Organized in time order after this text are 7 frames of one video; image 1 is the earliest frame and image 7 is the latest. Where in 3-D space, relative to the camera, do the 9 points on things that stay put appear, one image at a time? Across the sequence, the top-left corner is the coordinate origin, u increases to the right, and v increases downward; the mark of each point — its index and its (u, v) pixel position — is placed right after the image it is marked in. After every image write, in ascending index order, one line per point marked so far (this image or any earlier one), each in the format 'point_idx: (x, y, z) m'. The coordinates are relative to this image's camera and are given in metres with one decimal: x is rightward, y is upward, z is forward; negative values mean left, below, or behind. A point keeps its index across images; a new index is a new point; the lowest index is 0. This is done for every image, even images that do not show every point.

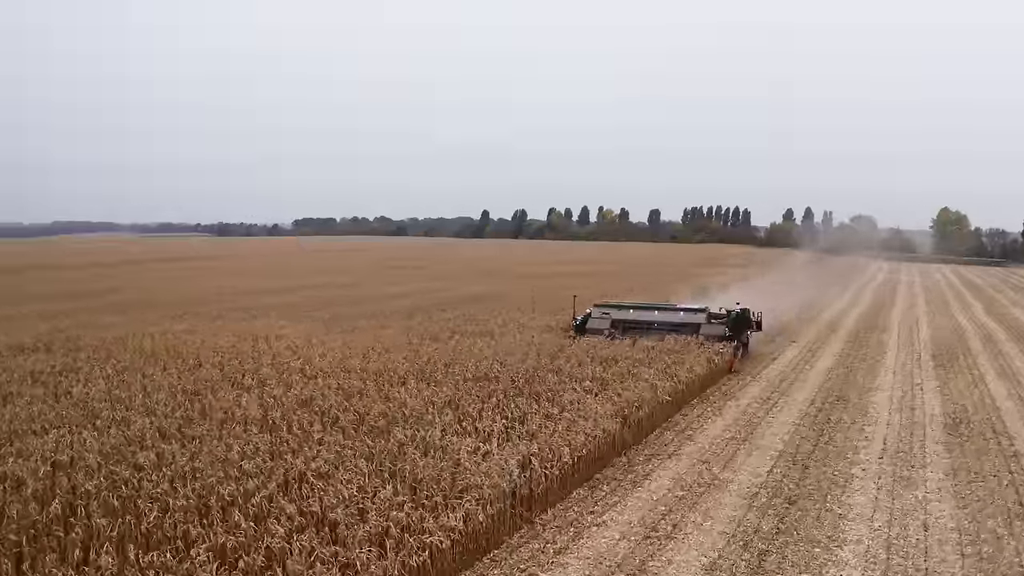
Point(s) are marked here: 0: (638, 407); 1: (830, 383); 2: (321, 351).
0: (+1.8, -1.8, +10.3) m
1: (+6.9, -2.1, +15.3) m
2: (-3.9, -1.3, +13.8) m
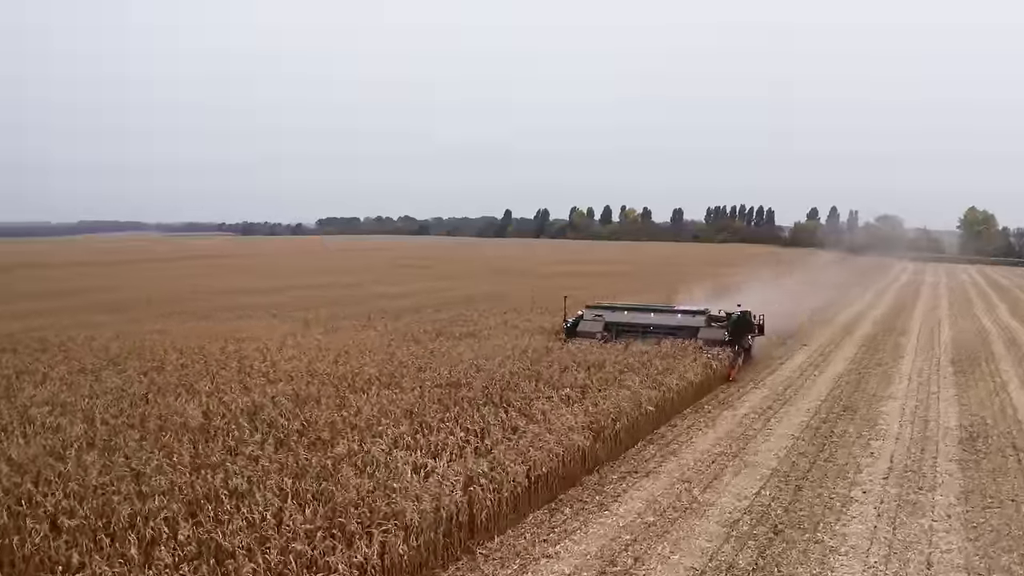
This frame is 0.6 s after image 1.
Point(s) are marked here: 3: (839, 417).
0: (+1.4, -1.8, +9.4) m
1: (+6.6, -2.1, +14.2) m
2: (-4.3, -1.3, +13.0) m
3: (+5.5, -2.2, +11.9) m
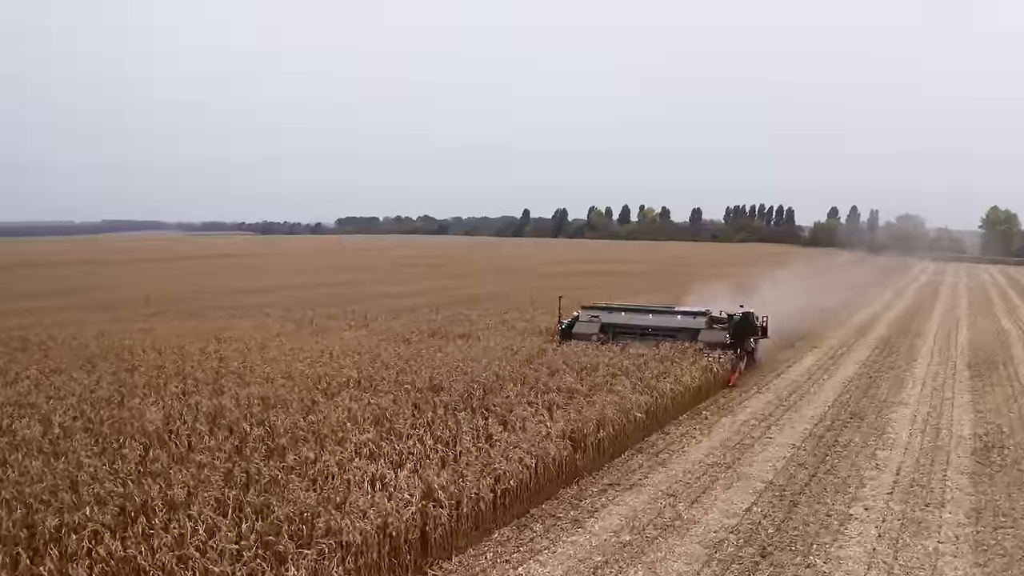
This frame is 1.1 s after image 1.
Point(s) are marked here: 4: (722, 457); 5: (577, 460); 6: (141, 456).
0: (+1.1, -1.7, +8.9) m
1: (+6.4, -2.1, +13.5) m
2: (-4.5, -1.2, +12.6) m
3: (+5.3, -2.2, +11.3) m
4: (+2.8, -2.2, +9.3) m
5: (+0.7, -2.0, +8.1) m
6: (-3.8, -1.7, +7.2) m
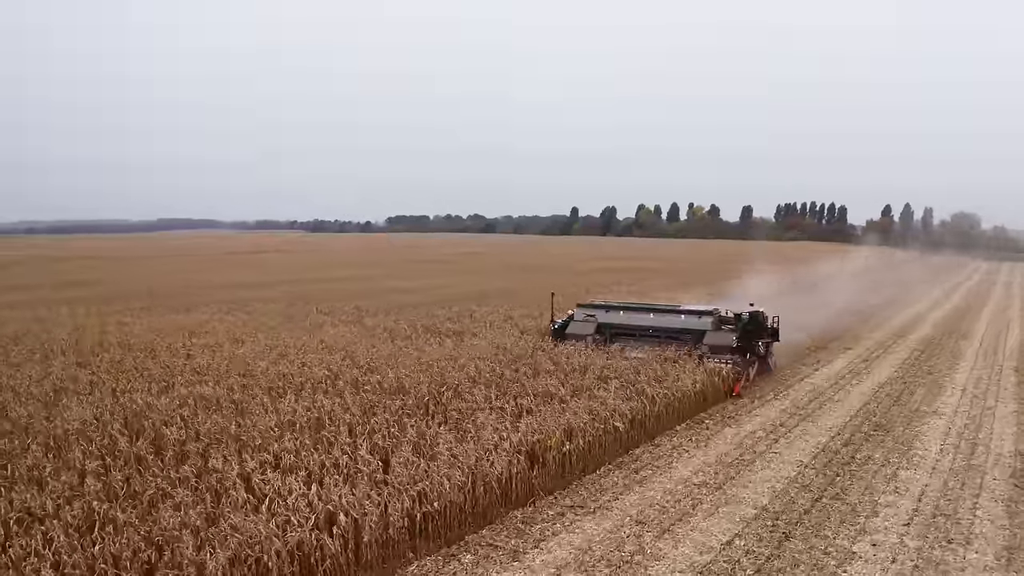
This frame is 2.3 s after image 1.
0: (+0.6, -1.6, +7.7) m
1: (+6.2, -2.0, +12.1) m
2: (-4.7, -1.1, +11.8) m
3: (+5.0, -2.1, +9.9) m
4: (+2.3, -2.2, +8.1) m
5: (+0.2, -1.9, +7.0) m
6: (-4.4, -1.6, +6.4) m
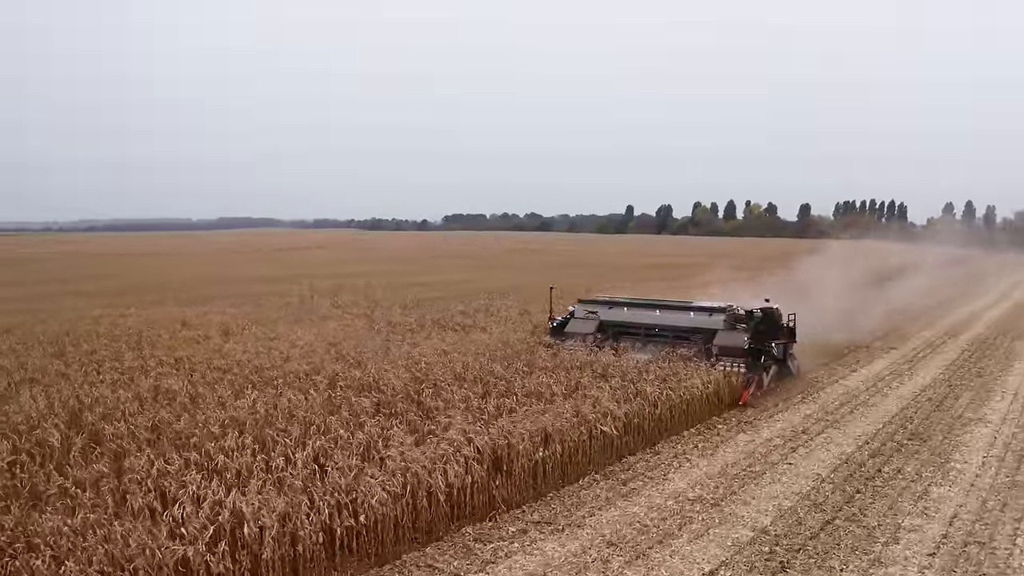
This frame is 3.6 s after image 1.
0: (+0.3, -1.5, +6.9) m
1: (+6.2, -1.9, +10.9) m
2: (-4.8, -0.9, +11.3) m
3: (+4.8, -2.0, +8.8) m
4: (+2.0, -2.0, +7.1) m
5: (-0.1, -1.7, +6.2) m
6: (-4.7, -1.5, +5.9) m
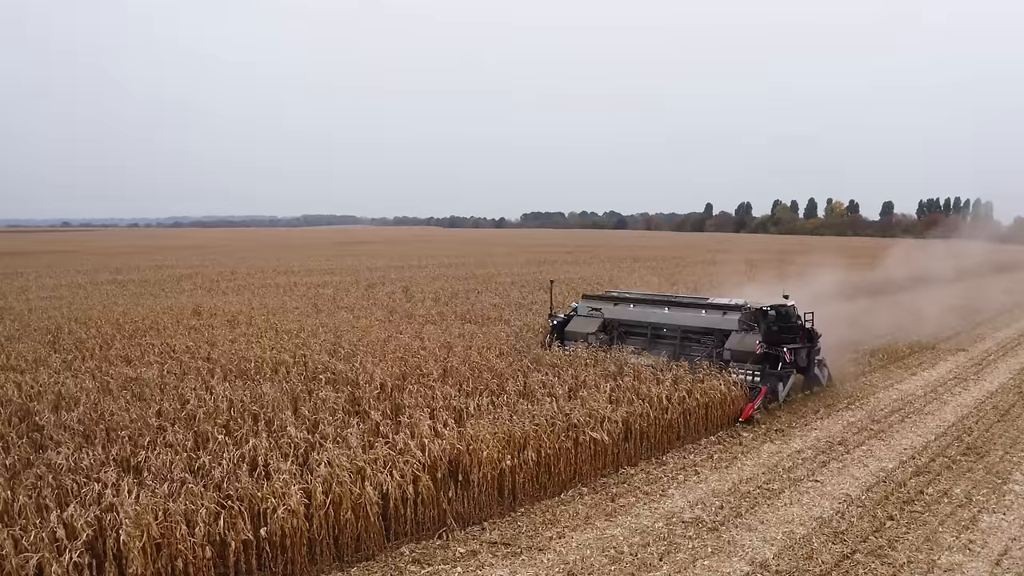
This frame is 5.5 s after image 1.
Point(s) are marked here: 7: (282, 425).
0: (0.0, -1.4, +6.1) m
1: (+6.2, -1.8, +9.5) m
2: (-4.6, -0.7, +10.8) m
3: (+4.7, -1.9, +7.6) m
4: (+1.8, -1.9, +6.1) m
5: (-0.5, -1.6, +5.4) m
6: (-5.1, -1.3, +5.5) m
7: (-2.0, -1.2, +6.3) m
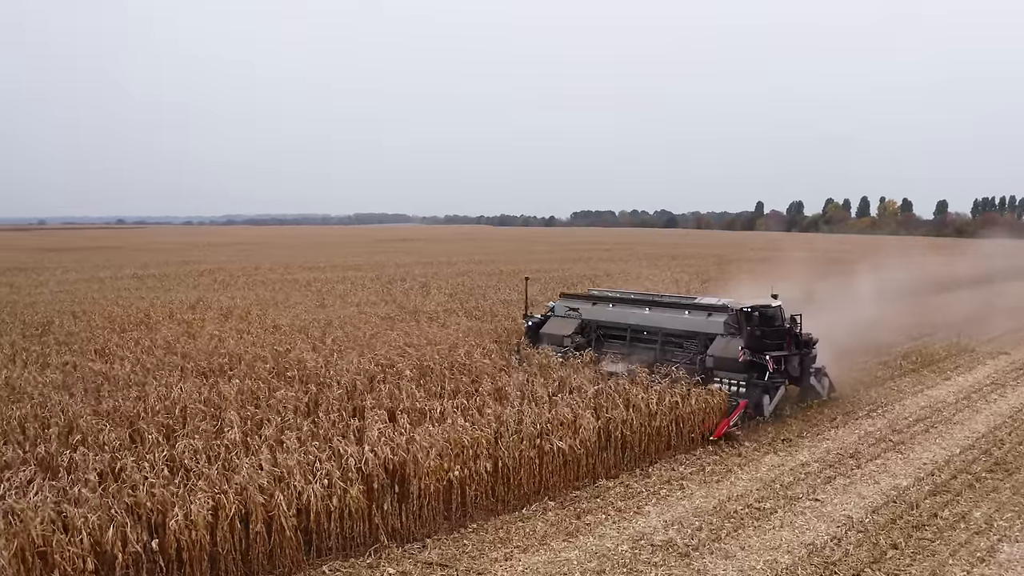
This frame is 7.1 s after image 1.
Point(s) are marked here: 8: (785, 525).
0: (-0.3, -1.3, +5.5) m
1: (+6.0, -1.8, +8.6) m
2: (-4.7, -0.6, +10.6) m
3: (+4.4, -1.9, +6.8) m
4: (+1.4, -1.9, +5.5) m
5: (-0.9, -1.6, +4.9) m
6: (-5.5, -1.2, +5.2) m
7: (-2.4, -1.1, +5.9) m
8: (+2.3, -1.9, +5.8) m
